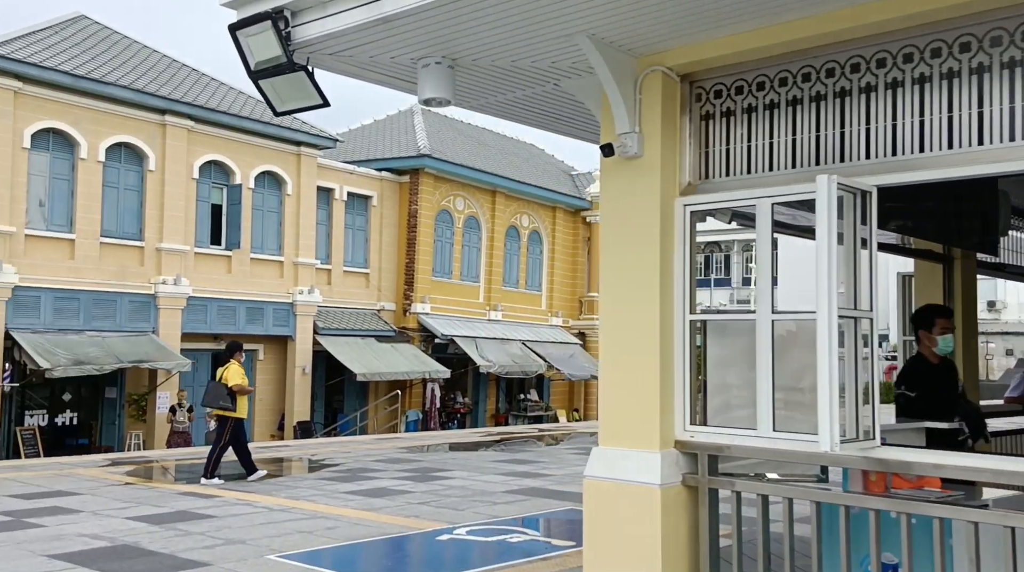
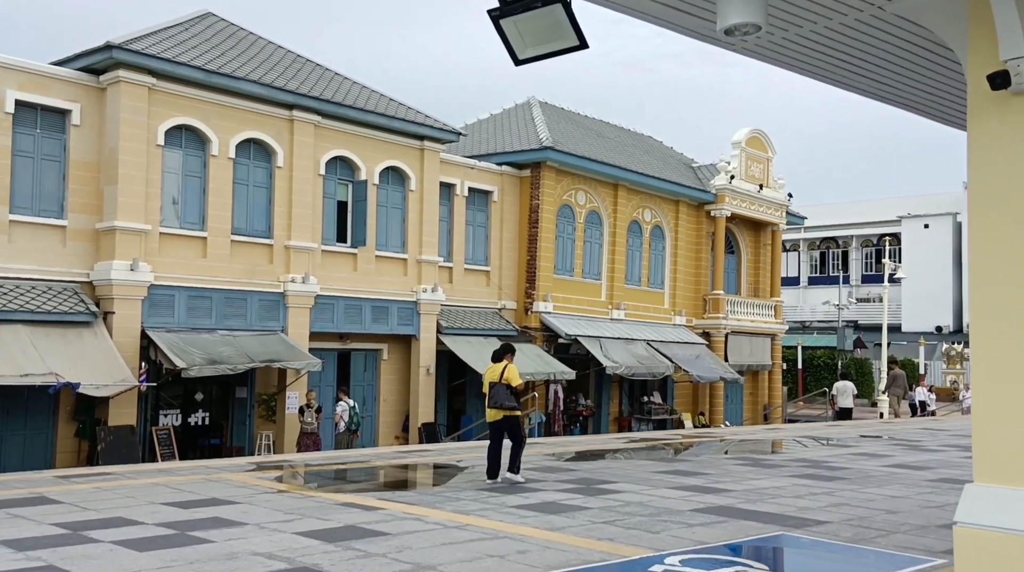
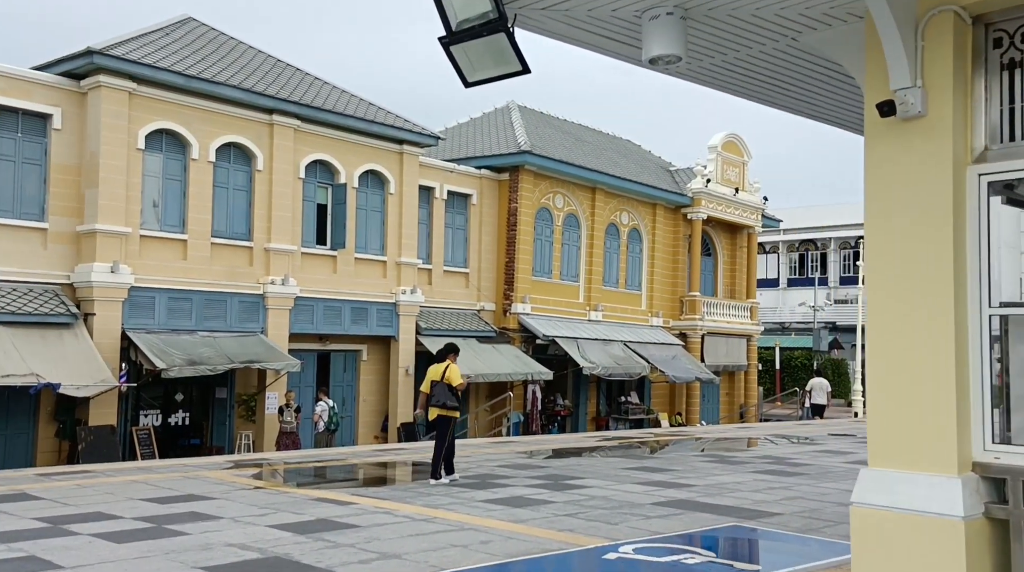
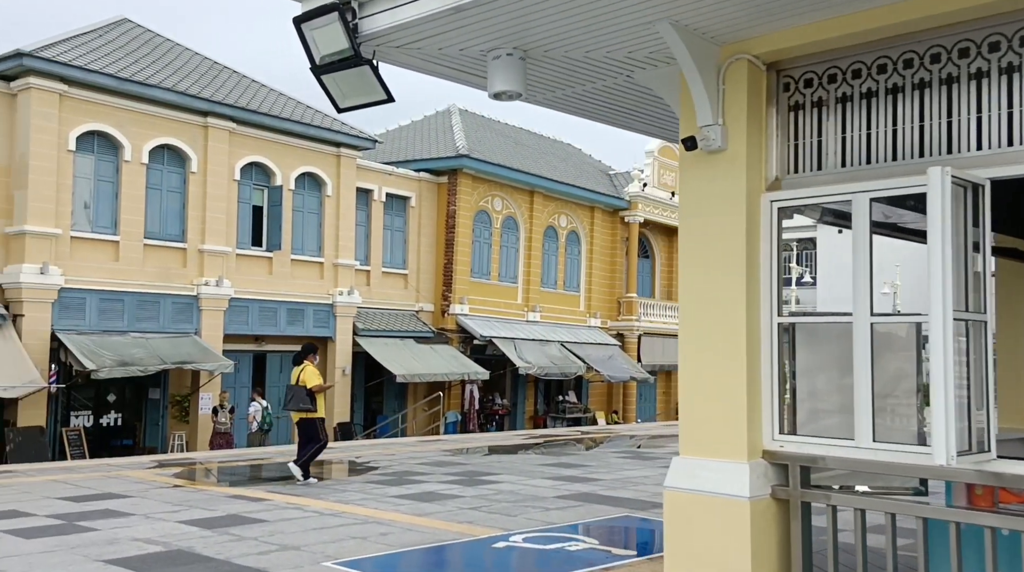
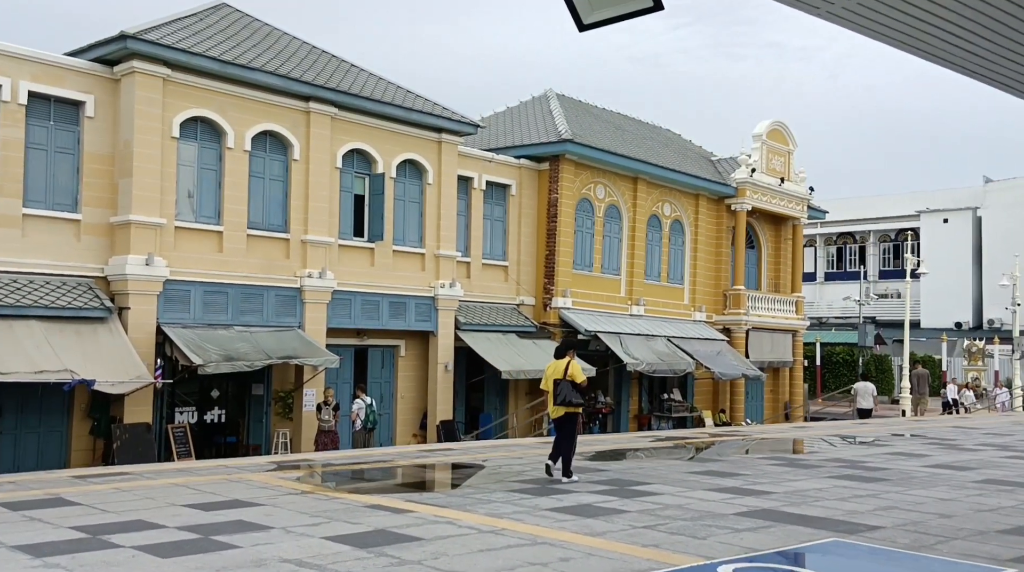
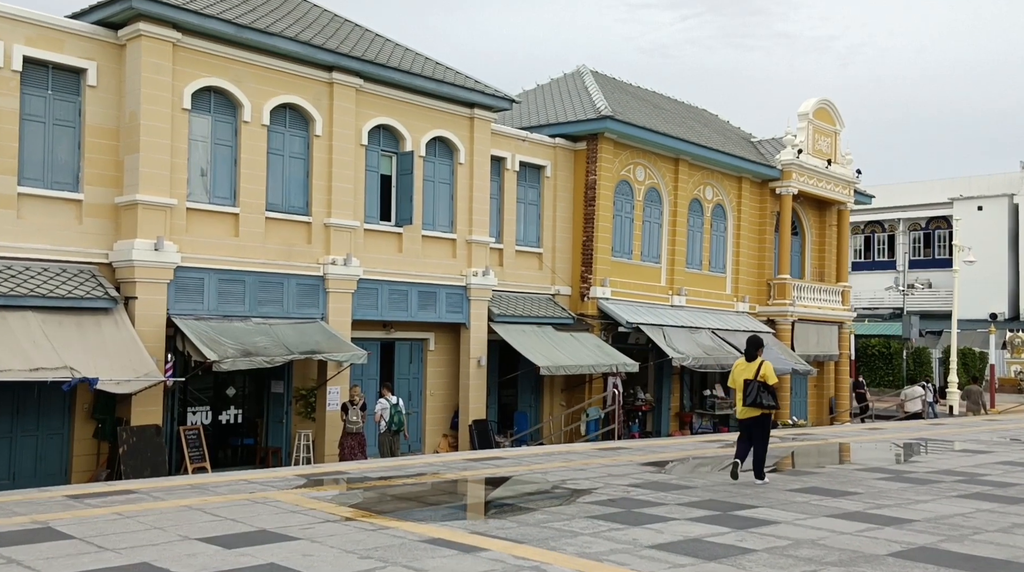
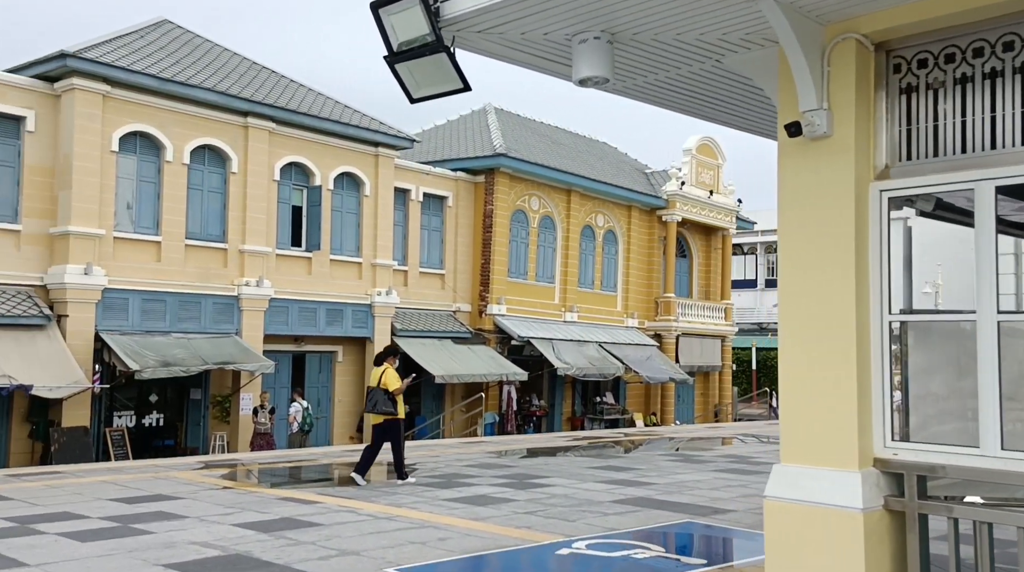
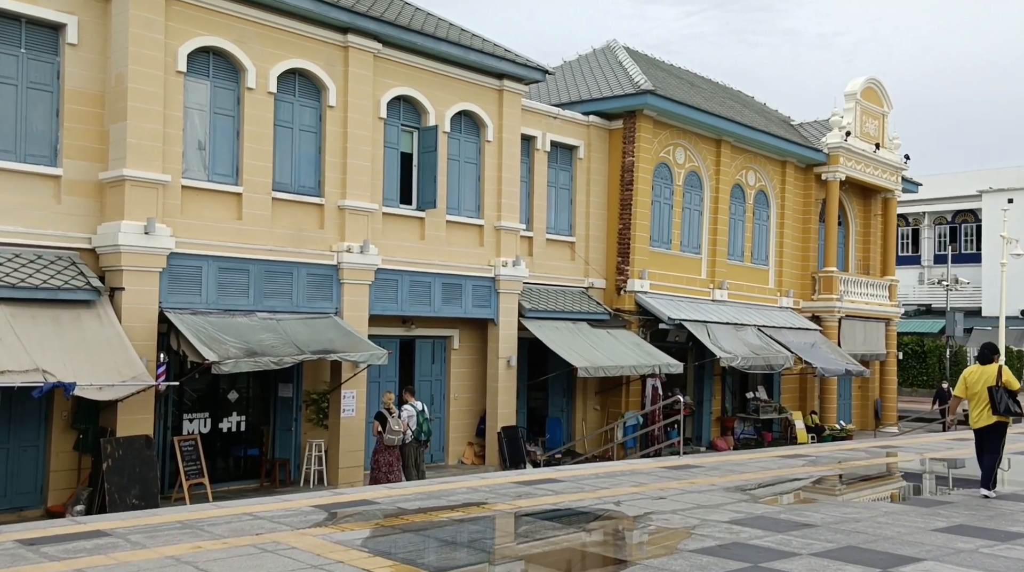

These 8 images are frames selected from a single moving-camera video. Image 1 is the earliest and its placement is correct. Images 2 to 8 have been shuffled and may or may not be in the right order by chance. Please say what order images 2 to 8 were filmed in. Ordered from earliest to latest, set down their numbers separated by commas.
4, 7, 3, 2, 5, 6, 8
